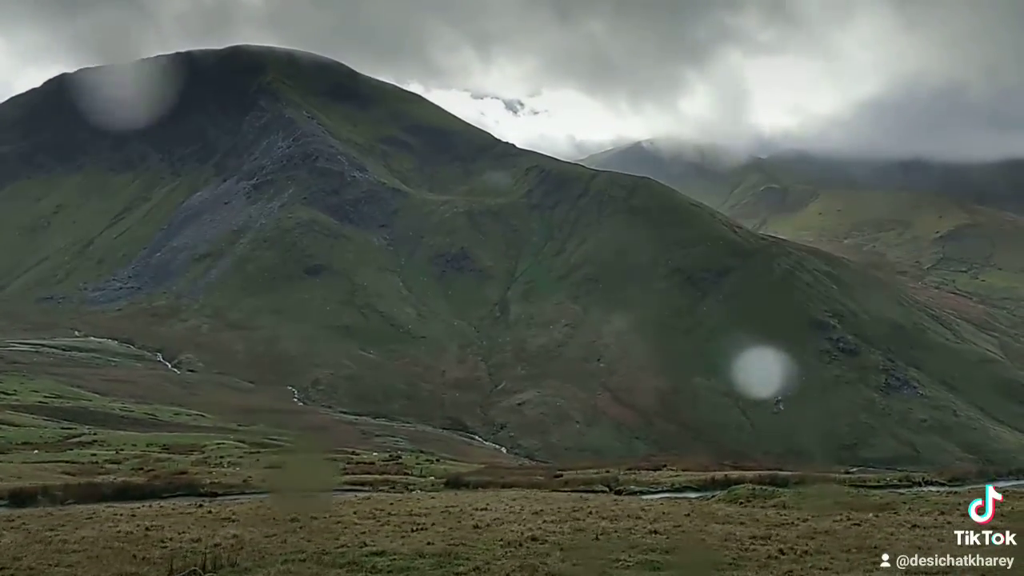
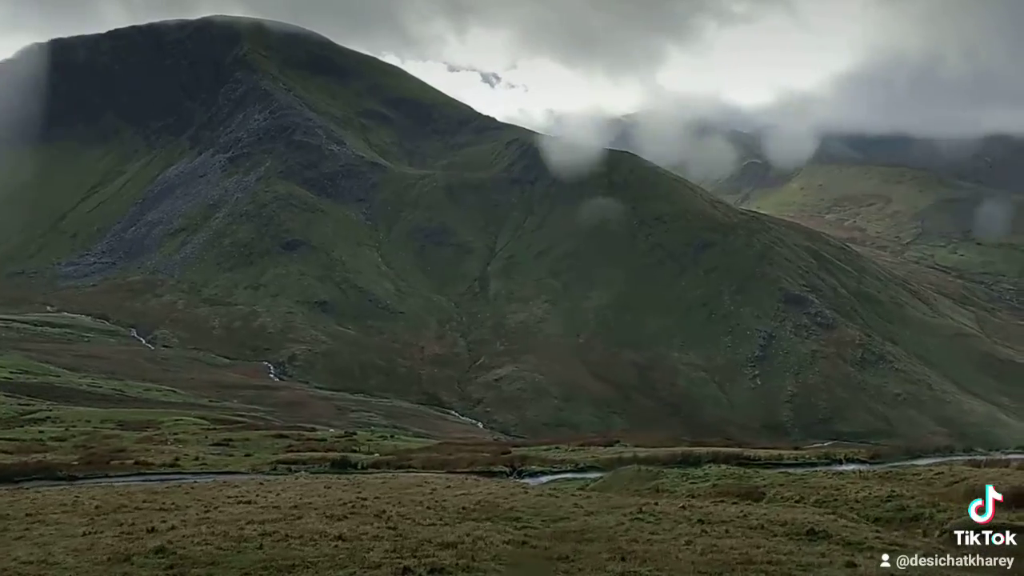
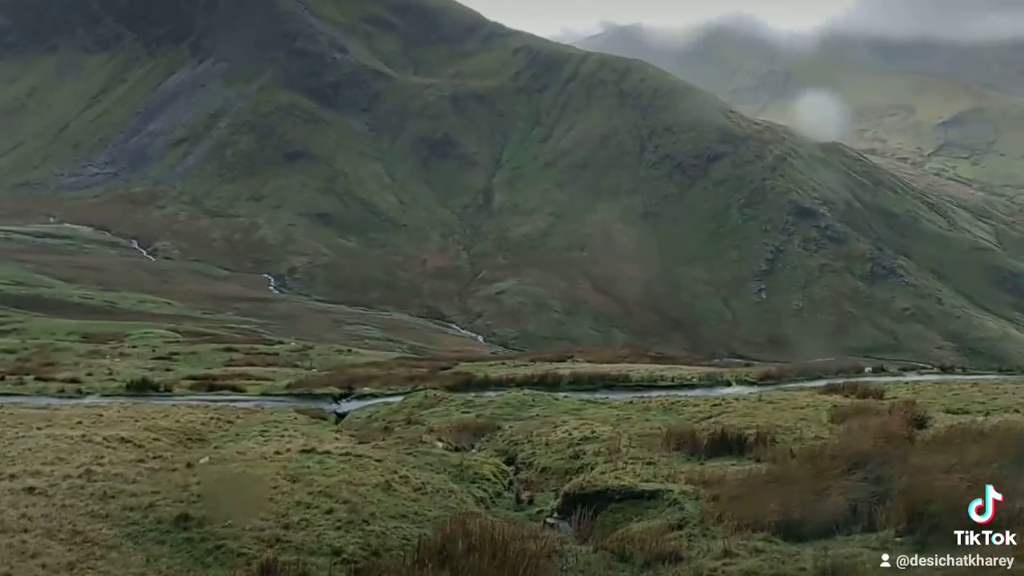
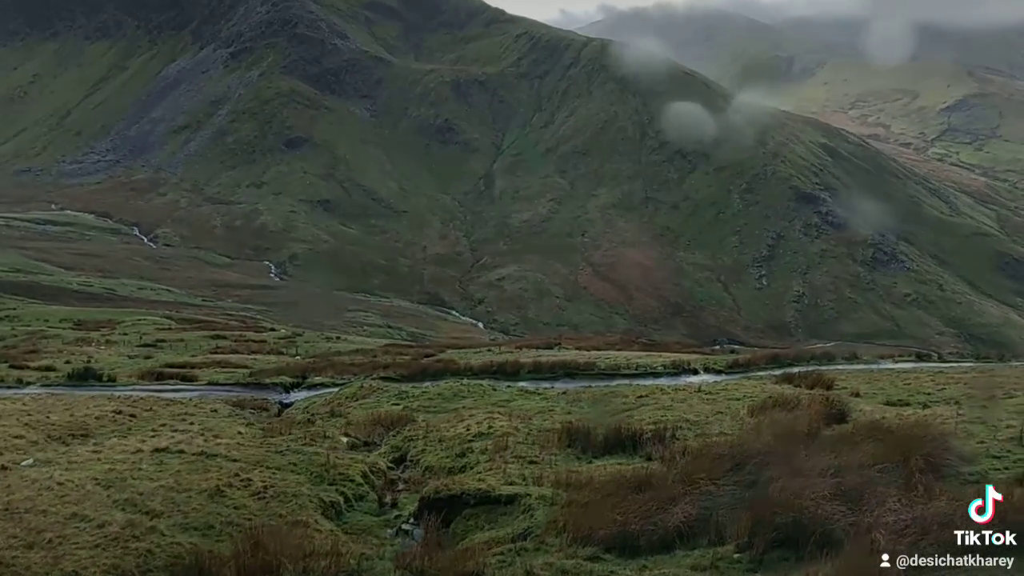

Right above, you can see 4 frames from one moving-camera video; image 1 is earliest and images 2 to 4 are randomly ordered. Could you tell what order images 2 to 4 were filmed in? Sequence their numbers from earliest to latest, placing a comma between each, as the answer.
2, 3, 4
